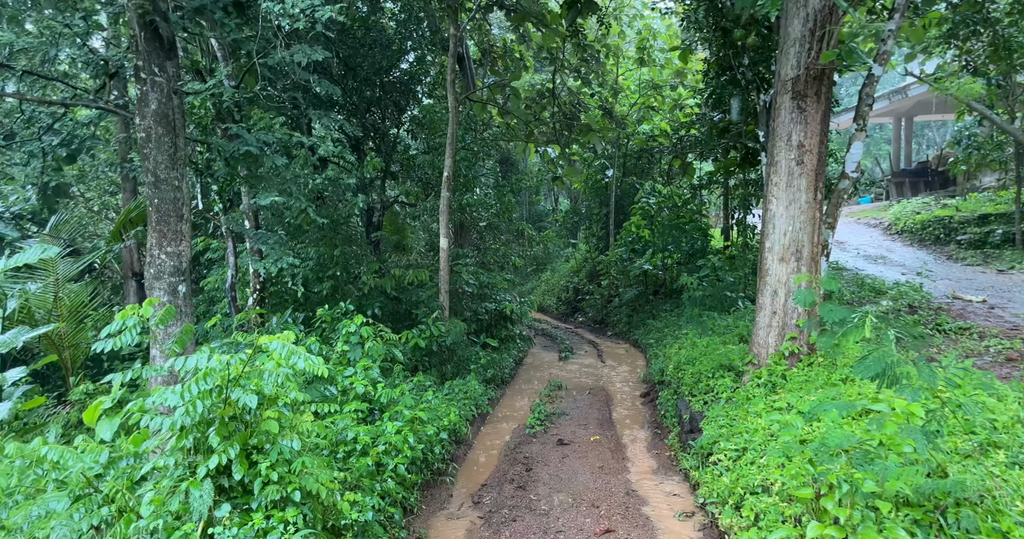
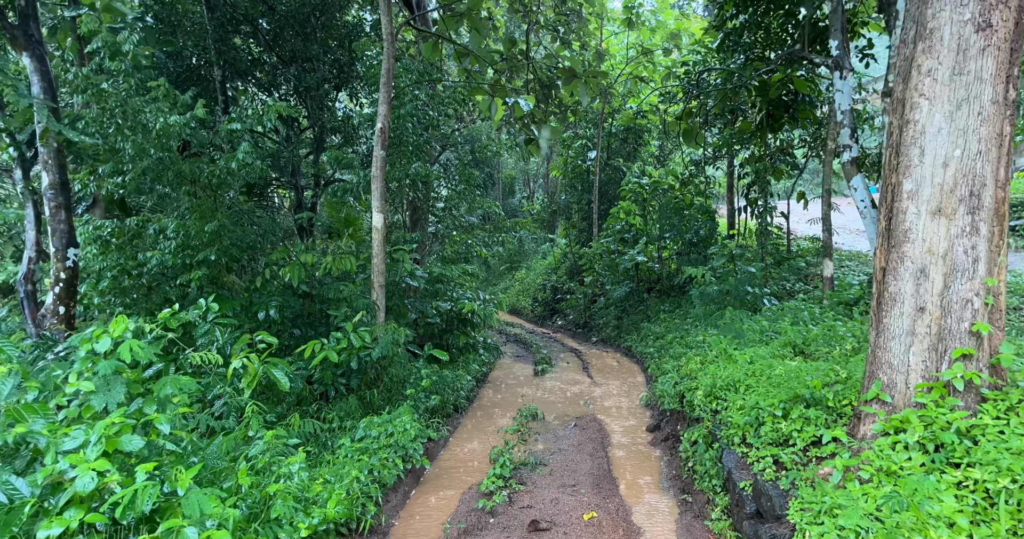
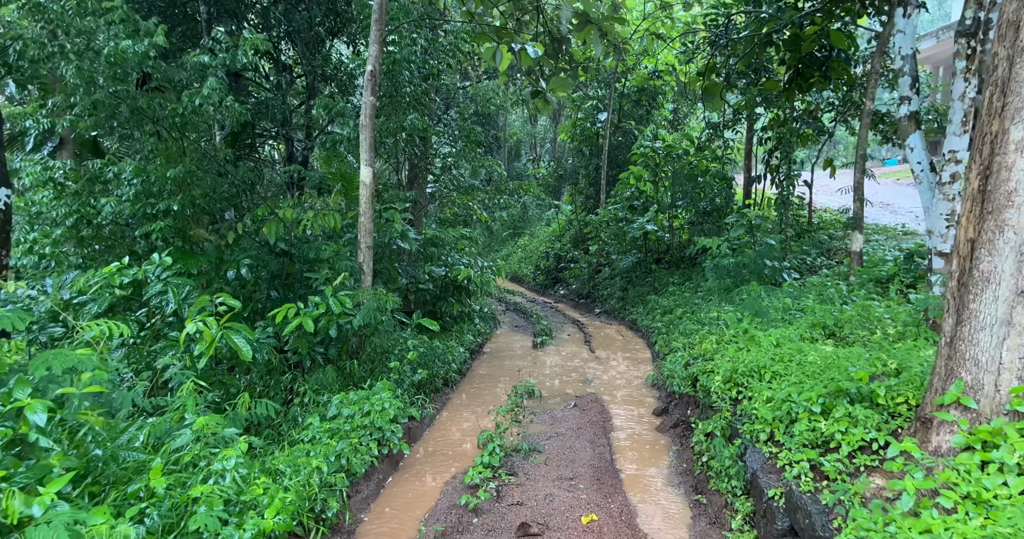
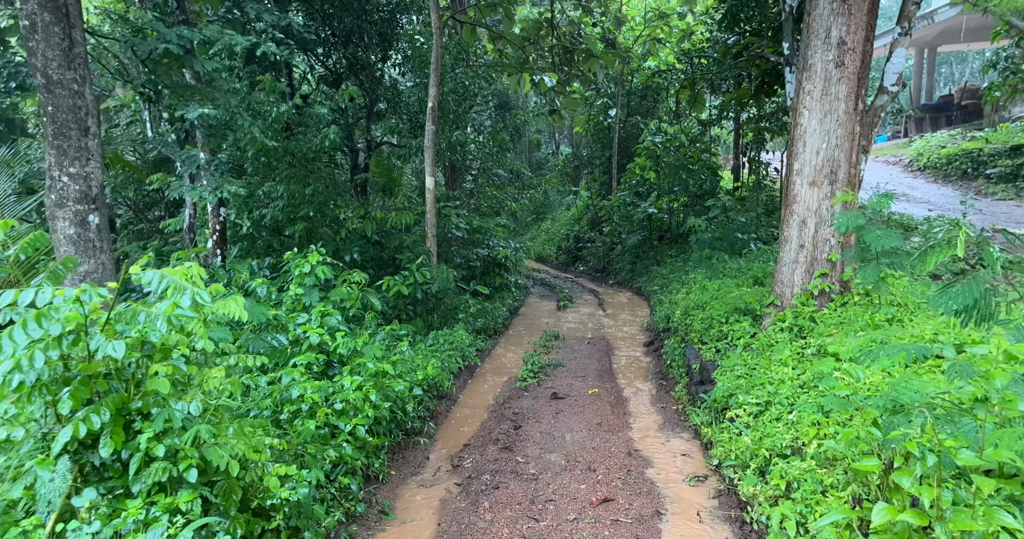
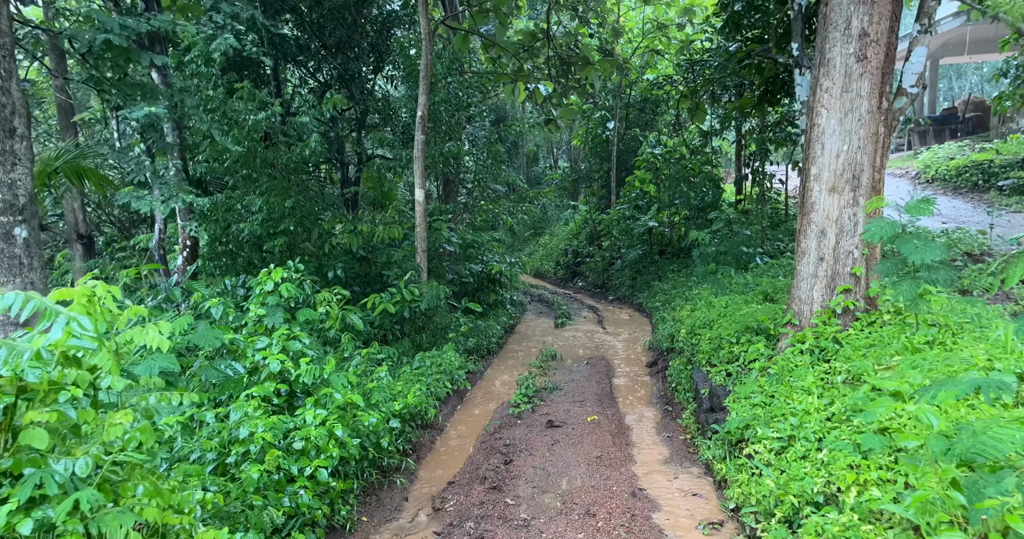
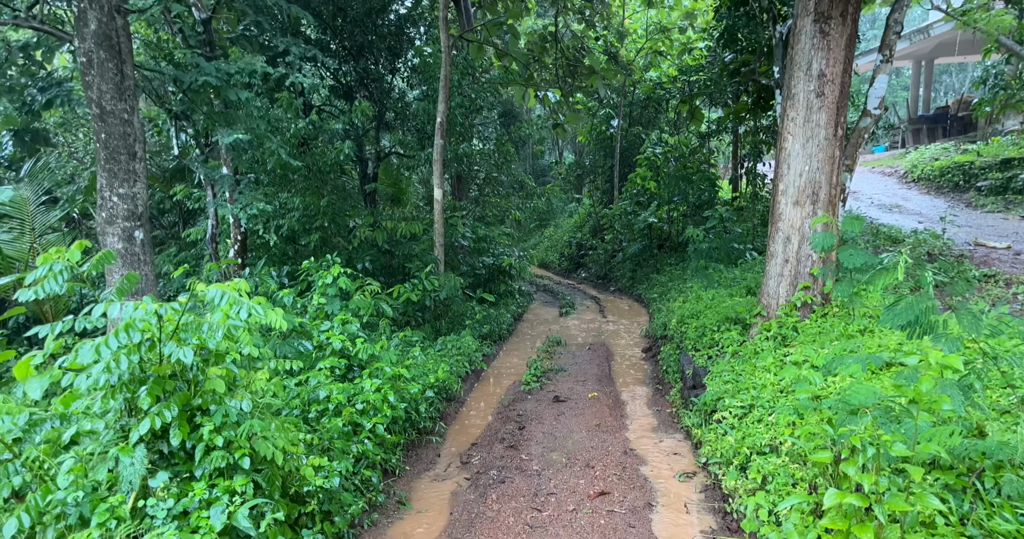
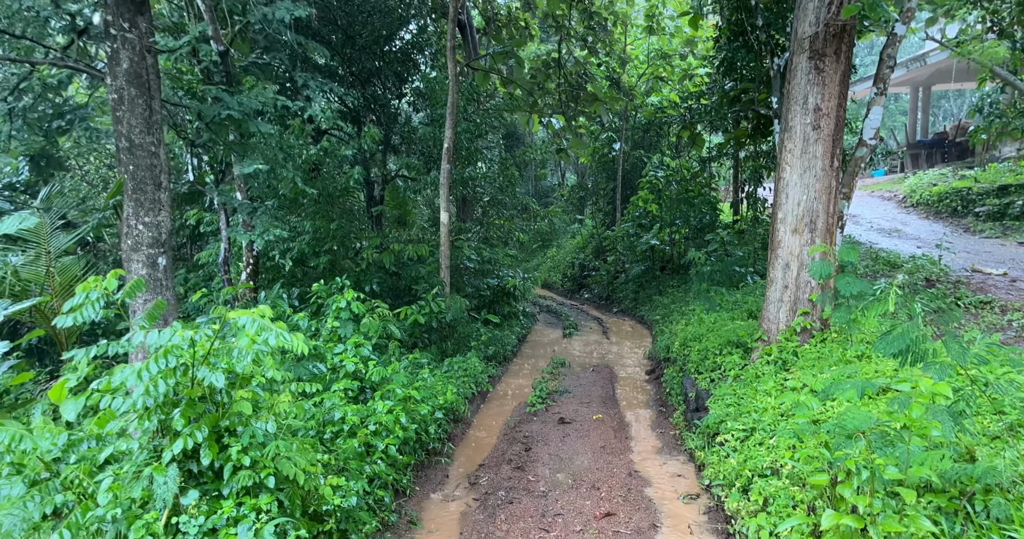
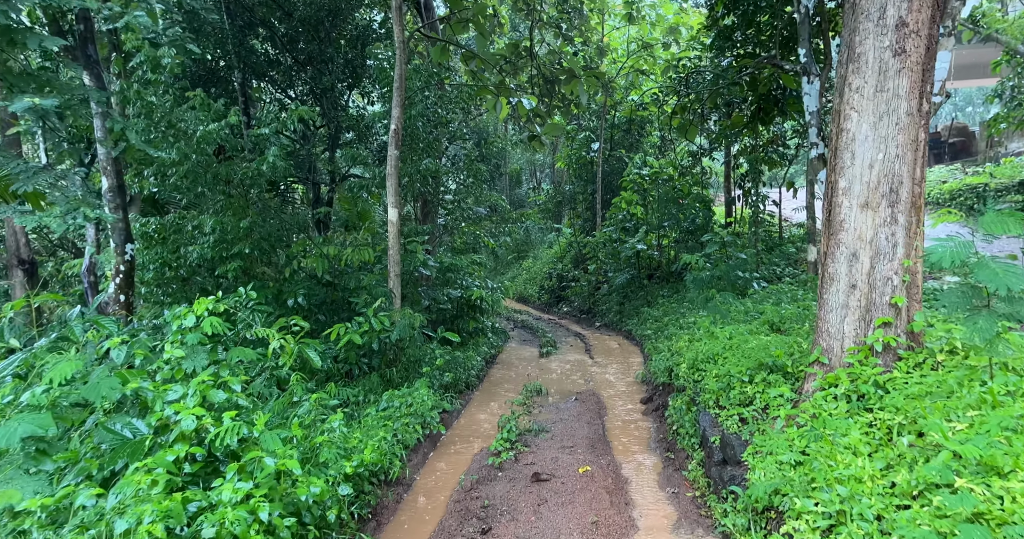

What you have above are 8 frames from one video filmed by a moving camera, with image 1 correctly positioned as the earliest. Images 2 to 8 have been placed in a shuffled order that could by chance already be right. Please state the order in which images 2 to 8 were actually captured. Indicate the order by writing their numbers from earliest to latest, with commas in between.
7, 6, 4, 5, 8, 2, 3
